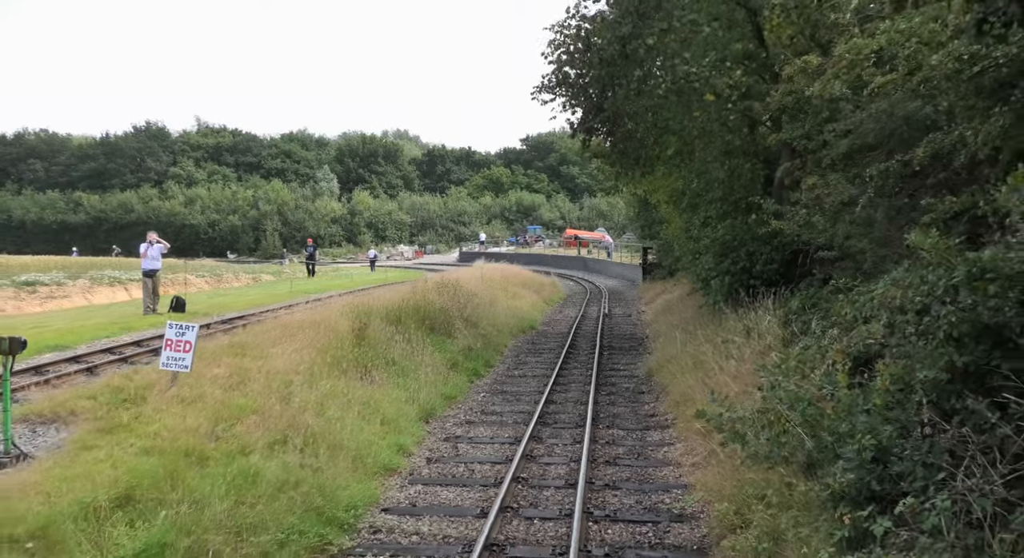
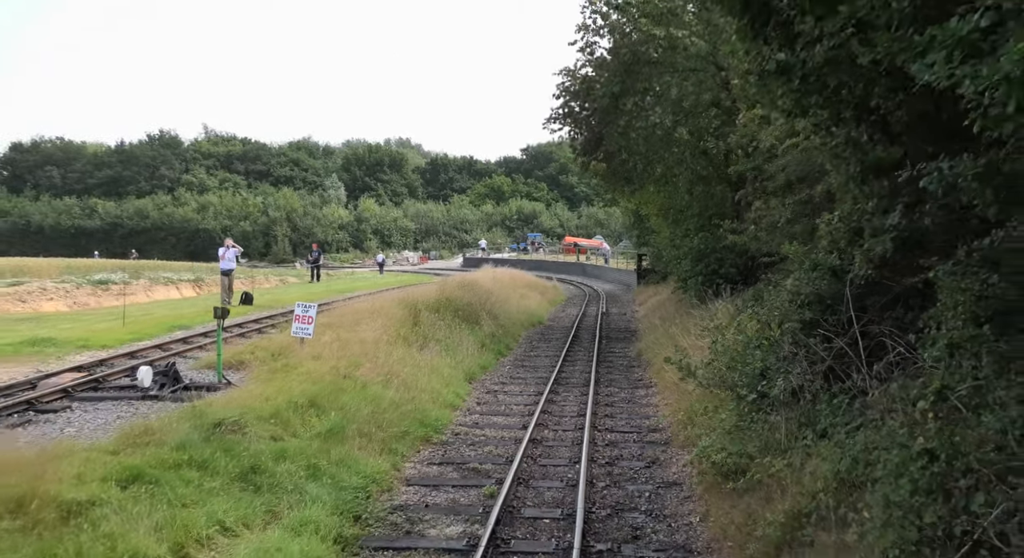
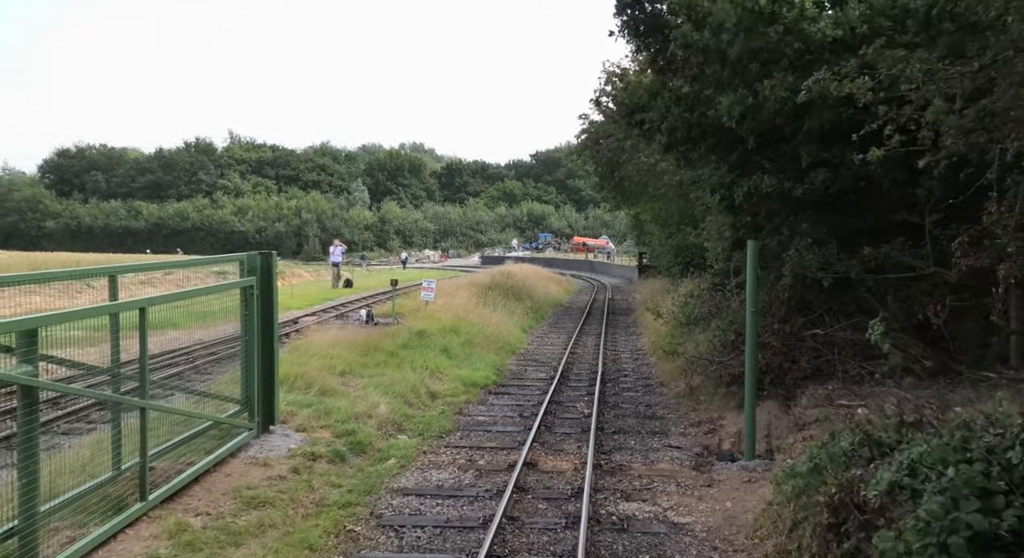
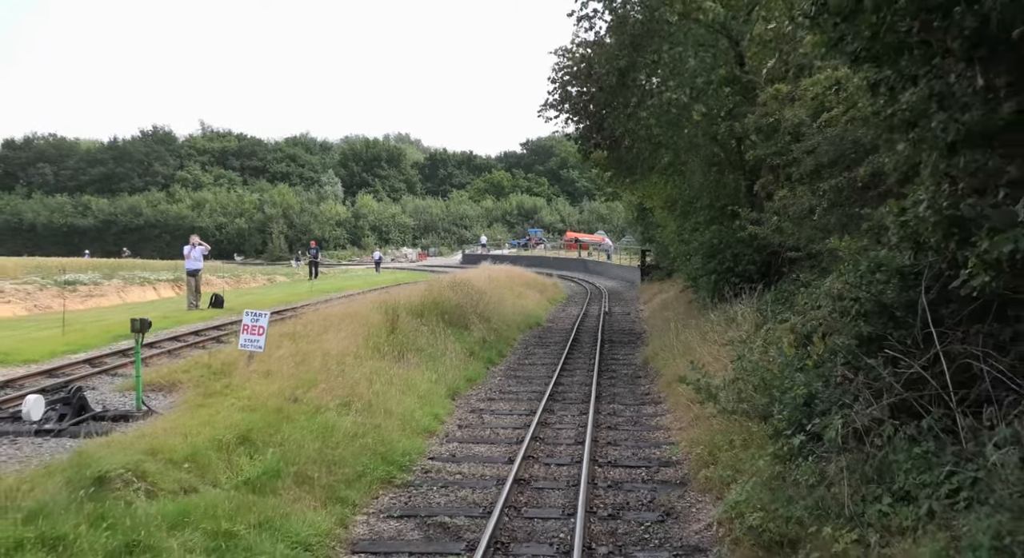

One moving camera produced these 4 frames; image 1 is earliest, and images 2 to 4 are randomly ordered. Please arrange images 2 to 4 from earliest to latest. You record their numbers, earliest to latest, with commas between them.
4, 2, 3
